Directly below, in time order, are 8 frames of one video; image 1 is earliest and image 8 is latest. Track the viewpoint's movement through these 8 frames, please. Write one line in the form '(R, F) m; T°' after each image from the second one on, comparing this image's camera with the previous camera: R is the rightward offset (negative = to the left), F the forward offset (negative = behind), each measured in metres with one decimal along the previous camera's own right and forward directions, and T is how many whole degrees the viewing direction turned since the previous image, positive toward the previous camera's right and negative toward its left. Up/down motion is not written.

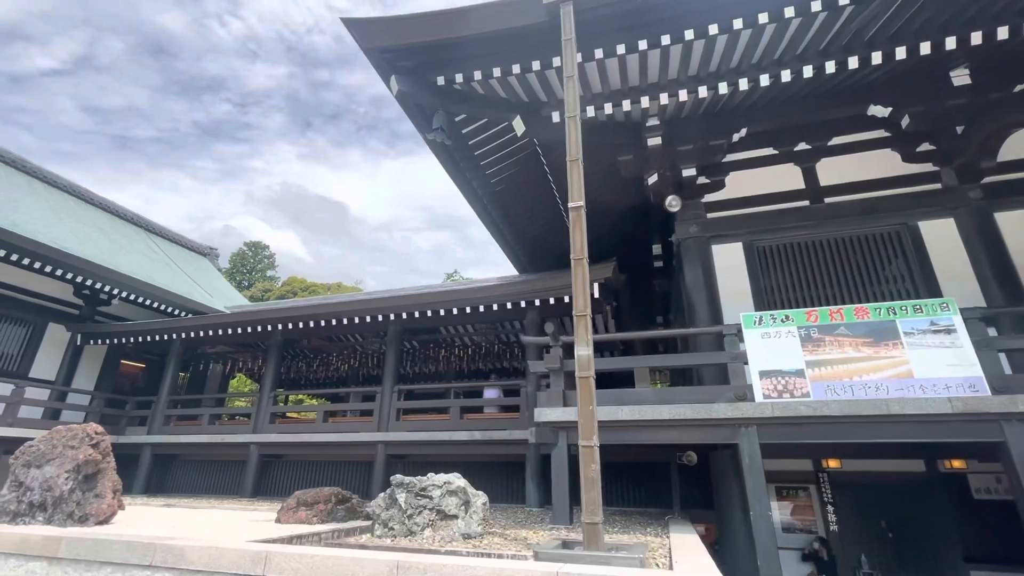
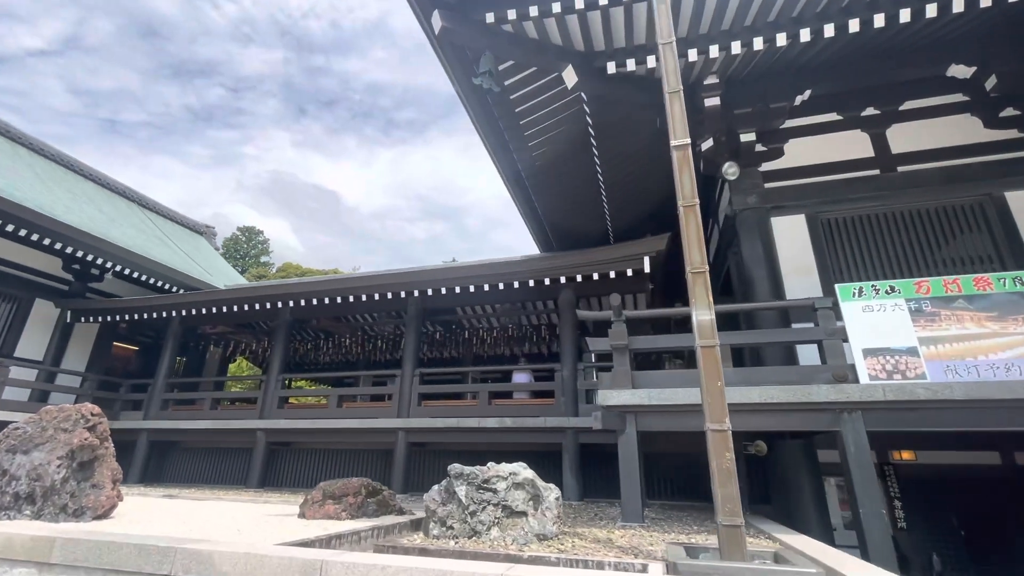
(-0.6, +0.6) m; +1°
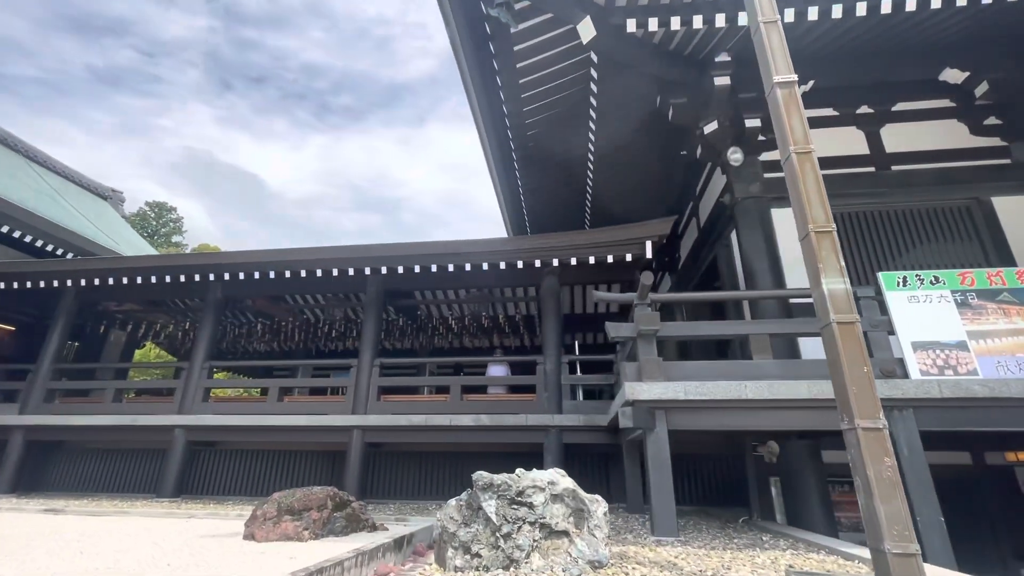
(-0.6, +0.8) m; +8°
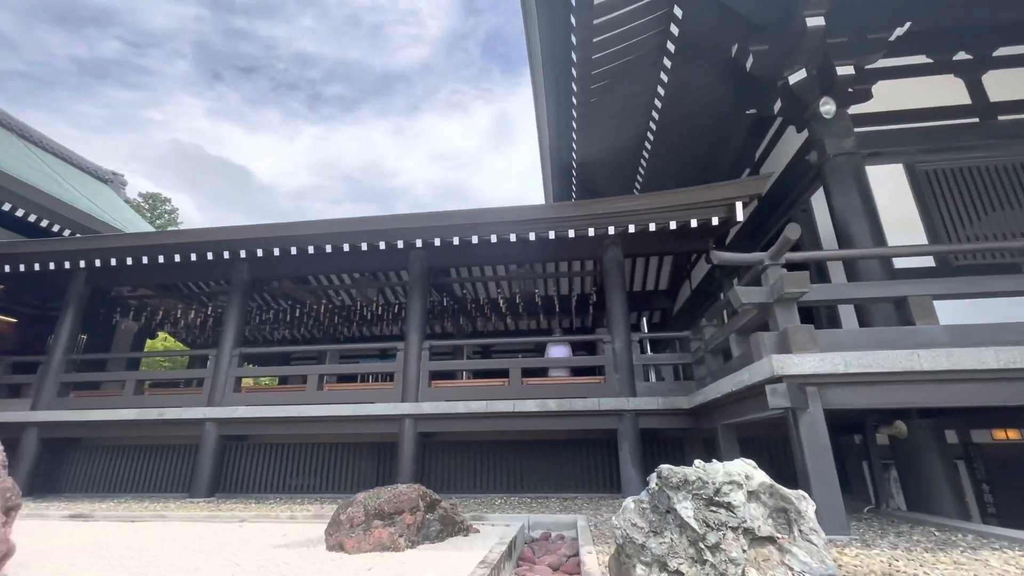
(-0.8, +0.6) m; +1°
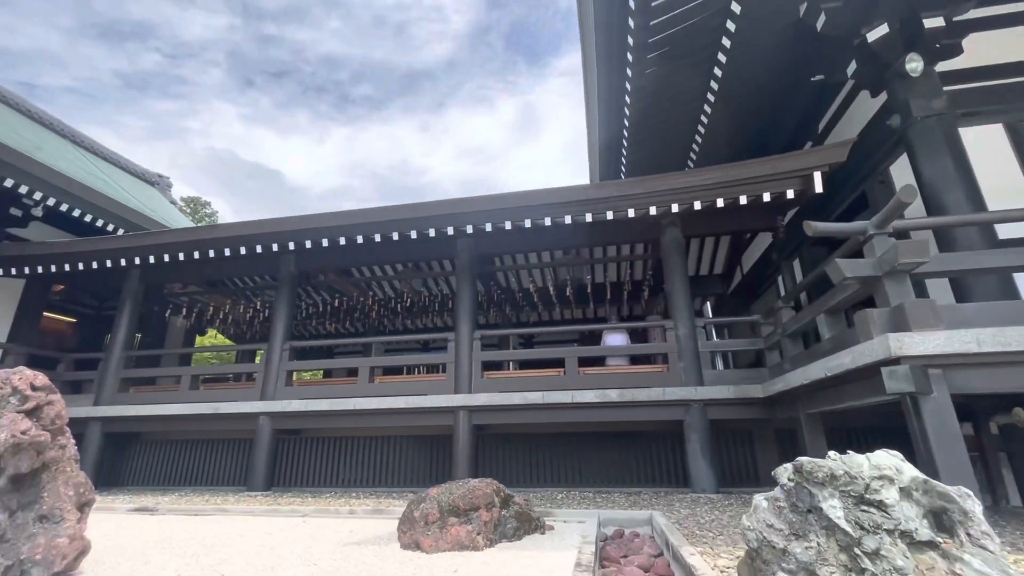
(-0.3, +0.2) m; -3°
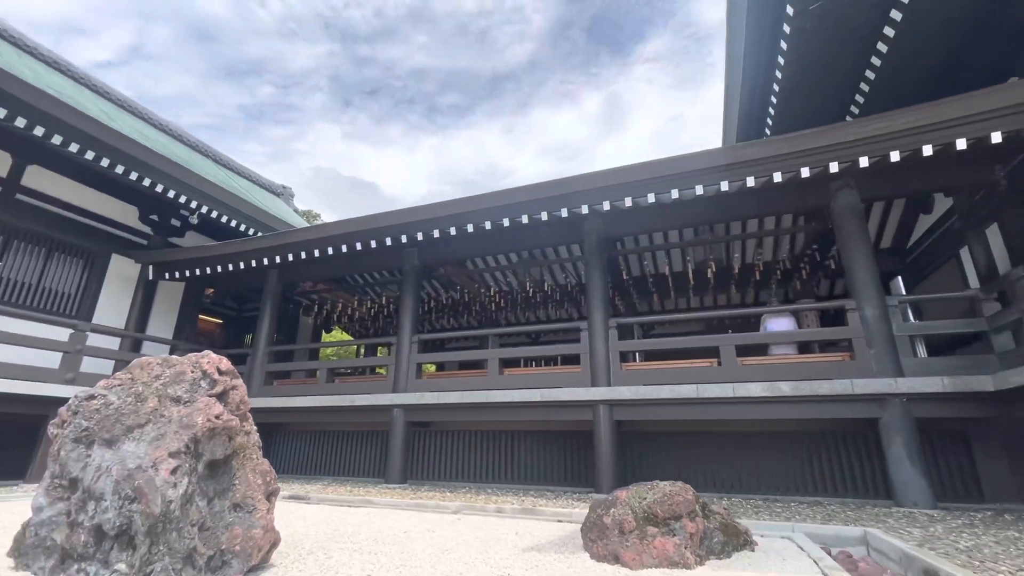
(-0.6, +0.4) m; -10°
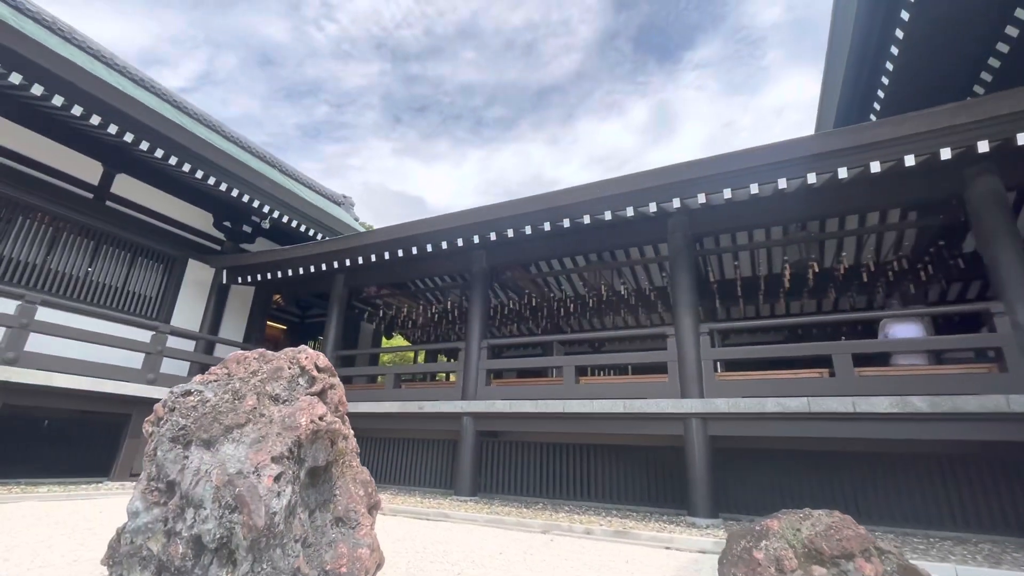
(-0.4, +0.3) m; -5°
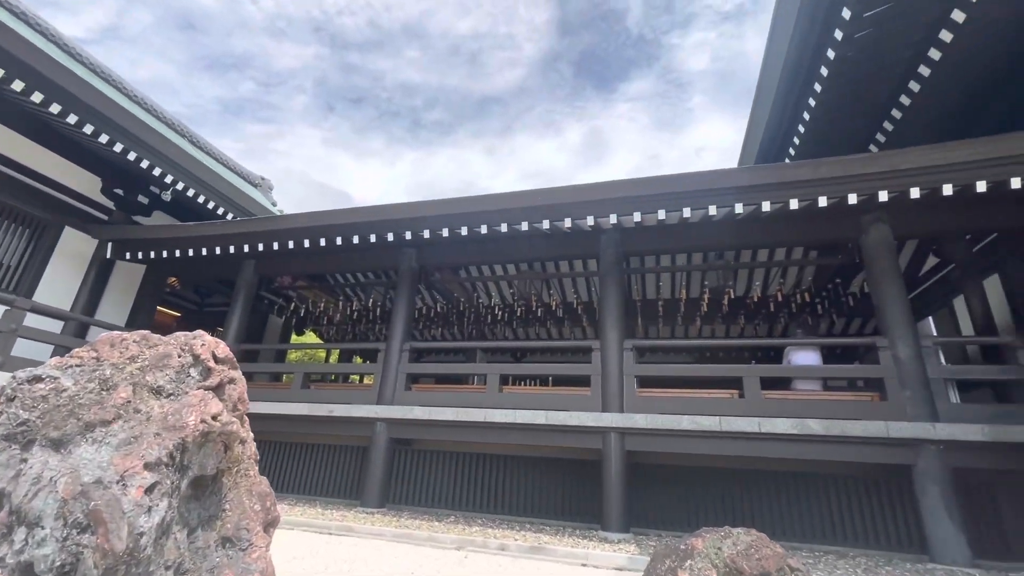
(-0.1, +0.2) m; +9°
